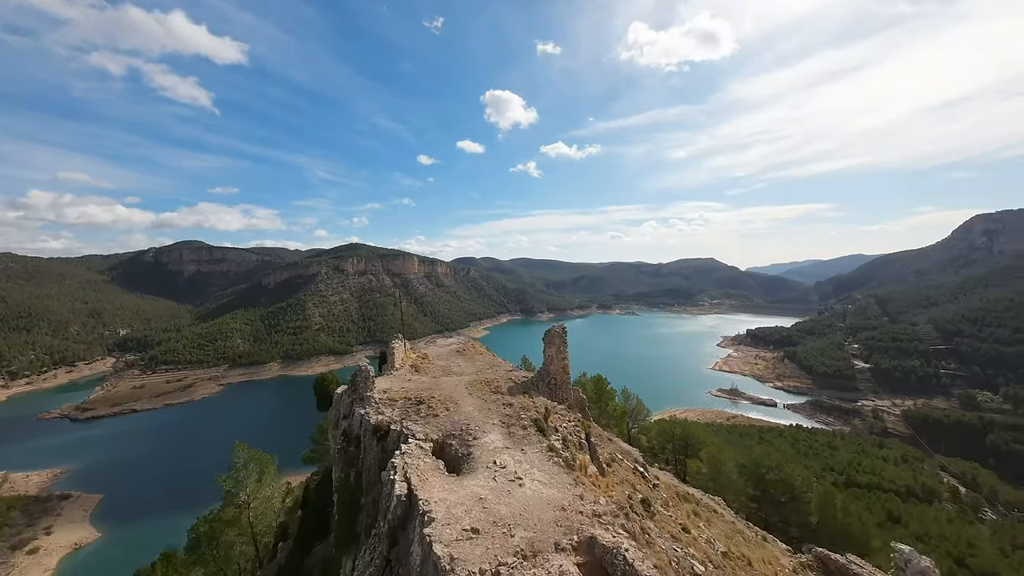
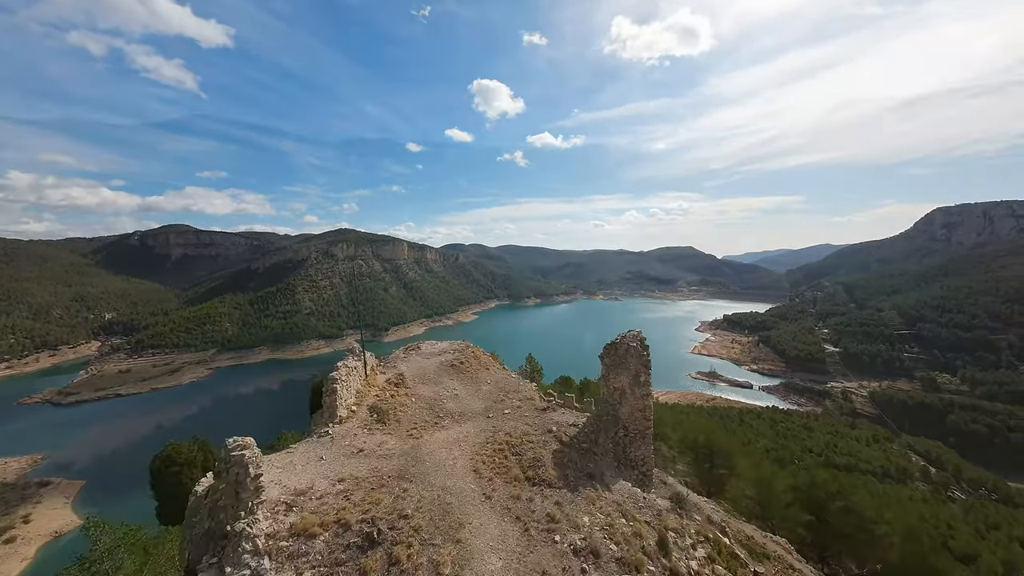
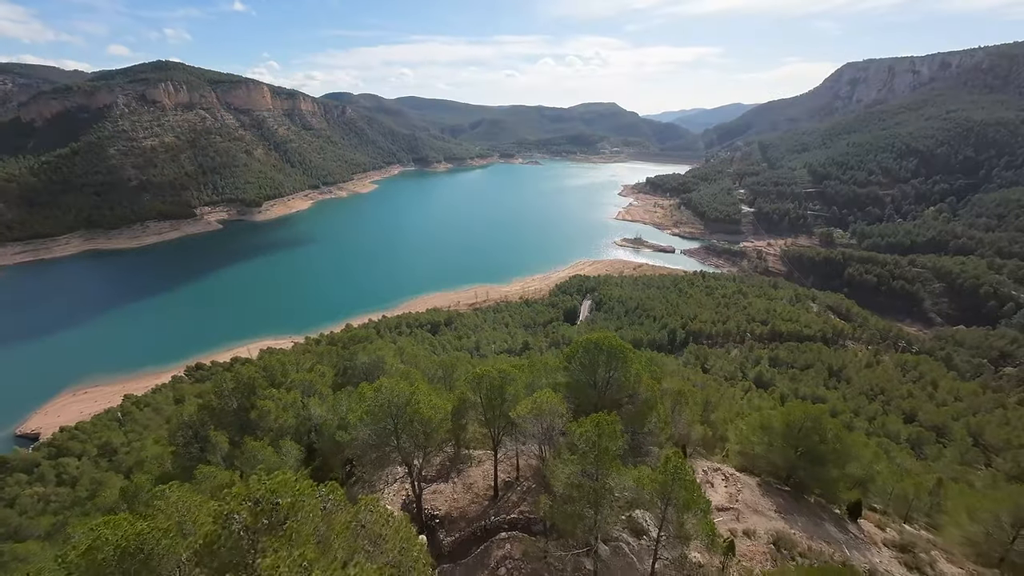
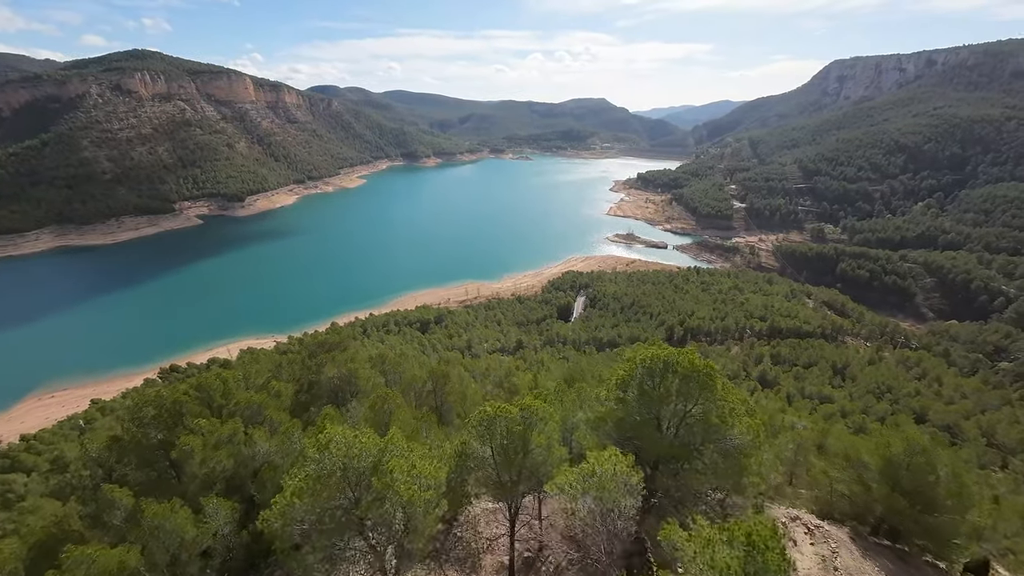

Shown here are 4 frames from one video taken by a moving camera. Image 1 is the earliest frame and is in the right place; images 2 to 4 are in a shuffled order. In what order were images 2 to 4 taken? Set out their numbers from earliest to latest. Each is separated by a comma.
2, 3, 4
